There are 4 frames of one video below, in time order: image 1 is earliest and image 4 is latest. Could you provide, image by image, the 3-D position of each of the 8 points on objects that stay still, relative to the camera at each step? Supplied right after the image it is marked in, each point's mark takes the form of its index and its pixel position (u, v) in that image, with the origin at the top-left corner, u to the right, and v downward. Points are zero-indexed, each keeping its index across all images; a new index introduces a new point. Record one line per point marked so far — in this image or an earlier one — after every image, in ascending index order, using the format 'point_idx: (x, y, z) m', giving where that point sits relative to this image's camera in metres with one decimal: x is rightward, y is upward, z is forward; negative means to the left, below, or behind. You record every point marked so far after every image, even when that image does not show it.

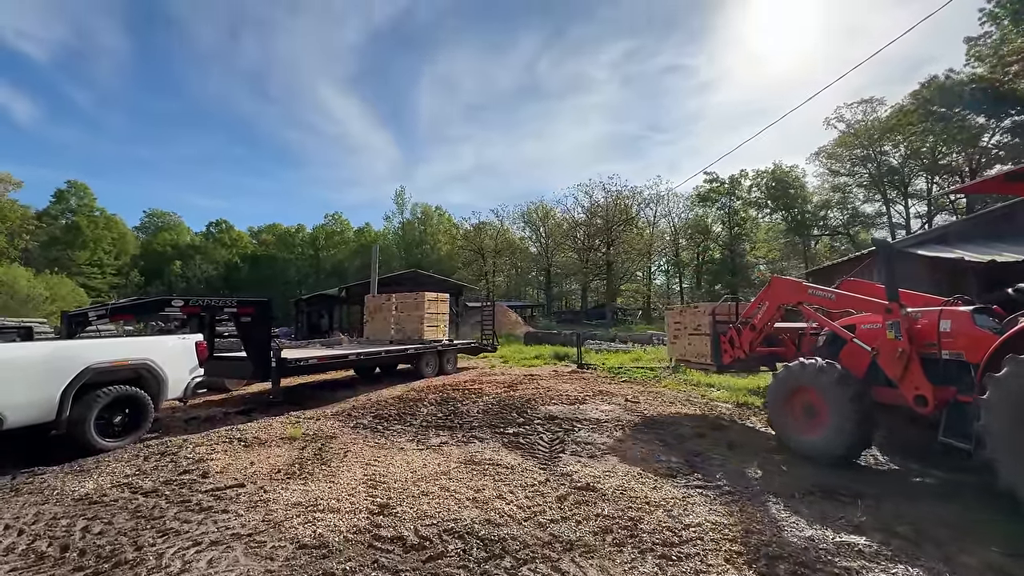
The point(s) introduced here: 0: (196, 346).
0: (-4.1, -0.8, +6.6) m
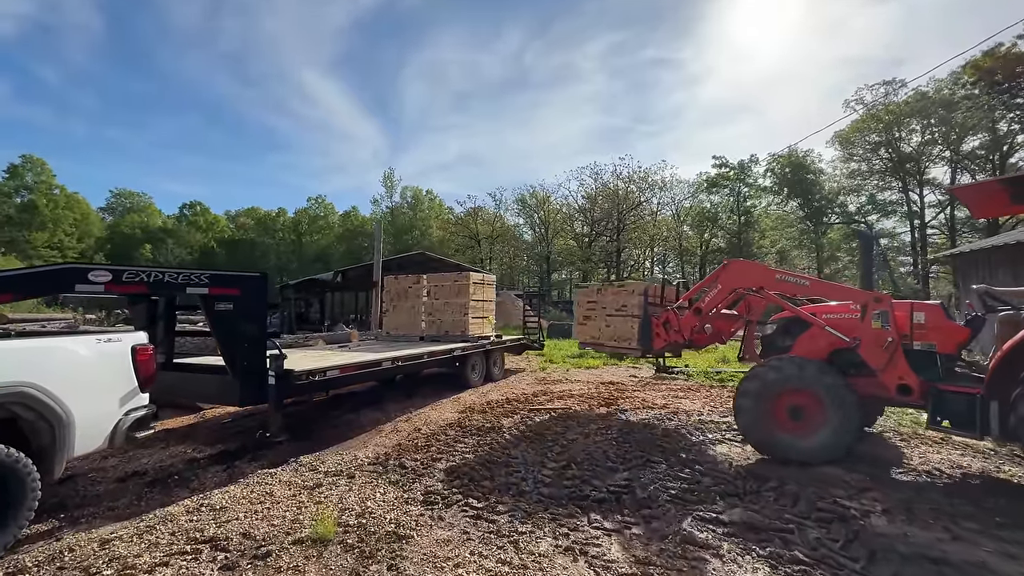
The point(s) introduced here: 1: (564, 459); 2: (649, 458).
0: (-2.7, -0.5, +3.7) m
1: (+0.4, -1.5, +4.4) m
2: (+1.2, -1.5, +4.3) m
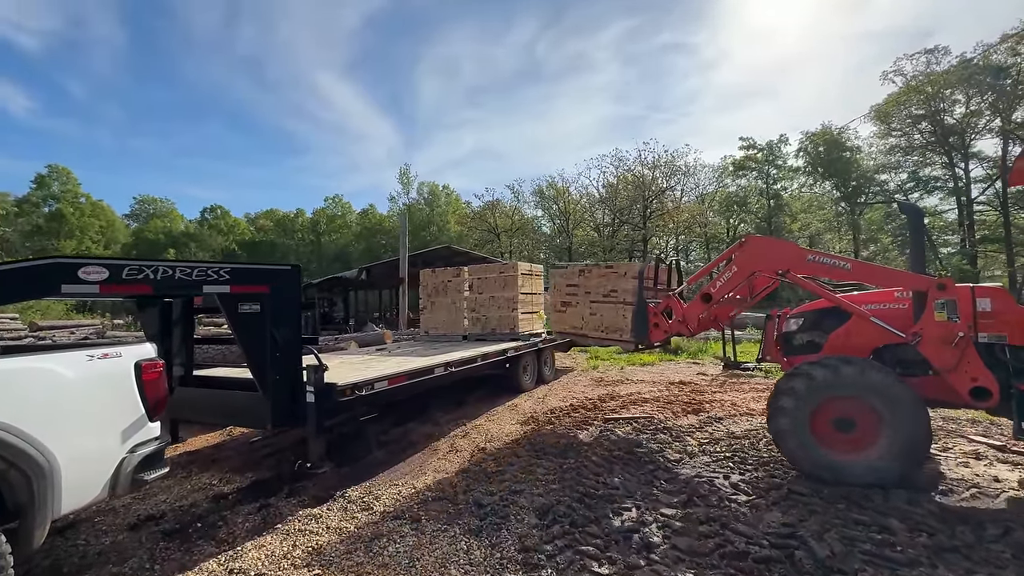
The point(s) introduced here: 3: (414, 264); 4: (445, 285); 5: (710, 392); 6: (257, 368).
0: (-2.1, -0.5, +2.8) m
1: (+1.1, -1.4, +3.4) m
2: (+1.9, -1.3, +3.4) m
3: (-3.8, +0.9, +19.4) m
4: (-1.0, +0.1, +8.0) m
5: (+2.6, -1.4, +6.7) m
6: (-1.9, -0.6, +3.8) m
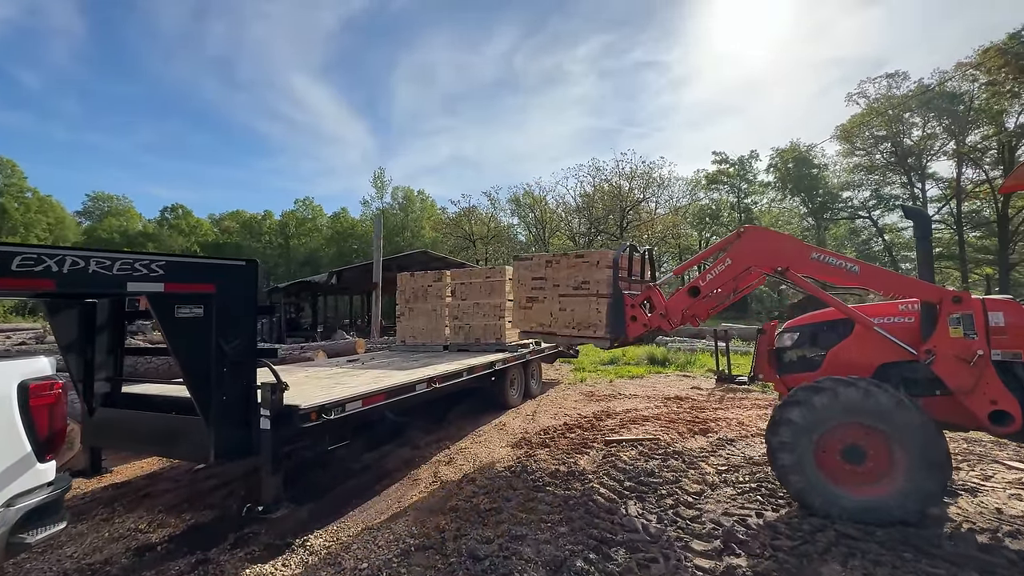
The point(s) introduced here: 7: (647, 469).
0: (-2.0, -0.4, +2.1) m
1: (+1.2, -1.4, +2.9) m
2: (+1.9, -1.4, +2.9) m
3: (-4.7, +0.7, +18.6) m
4: (-1.3, 0.0, +7.3) m
5: (+2.5, -1.5, +6.2) m
6: (-1.9, -0.6, +3.1) m
7: (+1.1, -1.4, +4.0) m
